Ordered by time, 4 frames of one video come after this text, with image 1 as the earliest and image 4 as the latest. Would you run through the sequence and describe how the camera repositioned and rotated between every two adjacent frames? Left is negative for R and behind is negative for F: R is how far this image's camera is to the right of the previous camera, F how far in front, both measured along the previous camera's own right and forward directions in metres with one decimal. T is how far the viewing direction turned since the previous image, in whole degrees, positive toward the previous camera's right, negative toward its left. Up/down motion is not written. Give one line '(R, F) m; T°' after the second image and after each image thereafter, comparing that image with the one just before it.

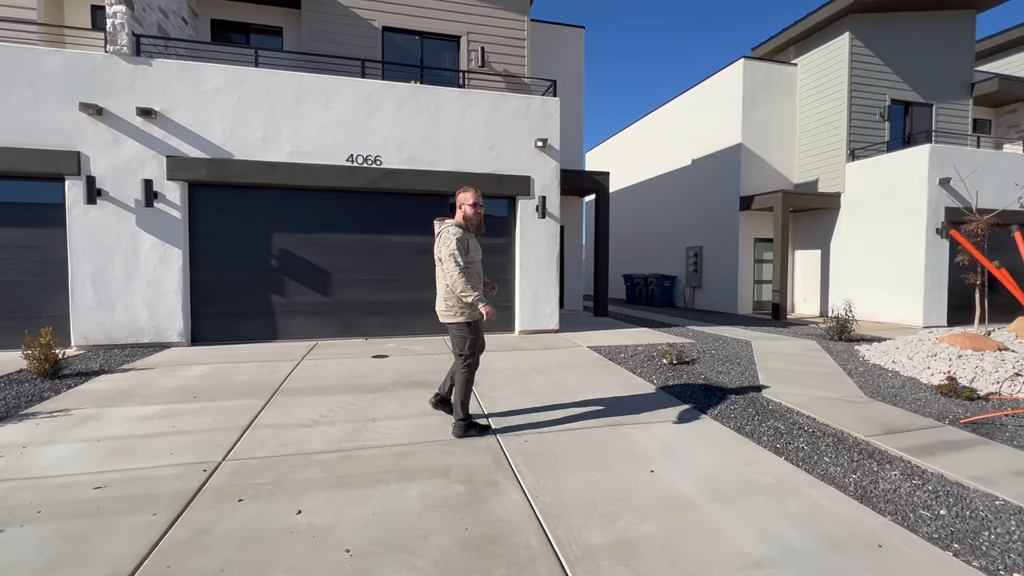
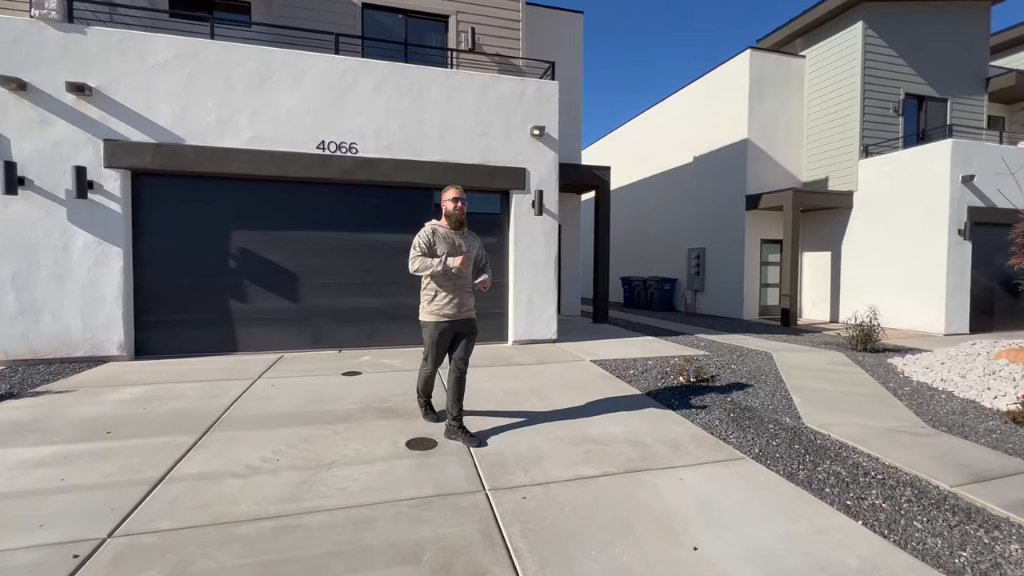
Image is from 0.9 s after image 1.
(0.0, +0.9) m; +1°
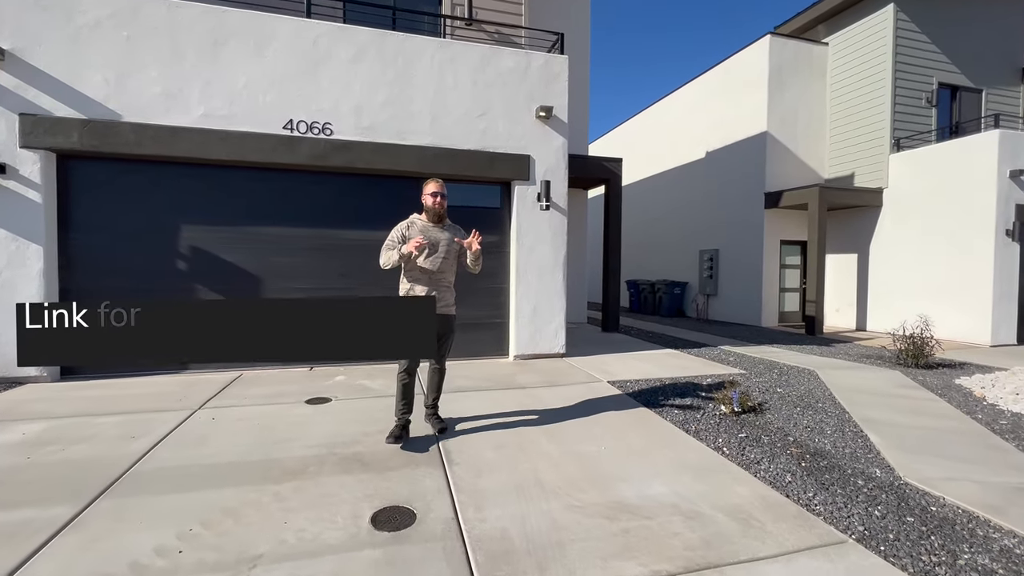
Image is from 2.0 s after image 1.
(-0.1, +1.0) m; 0°
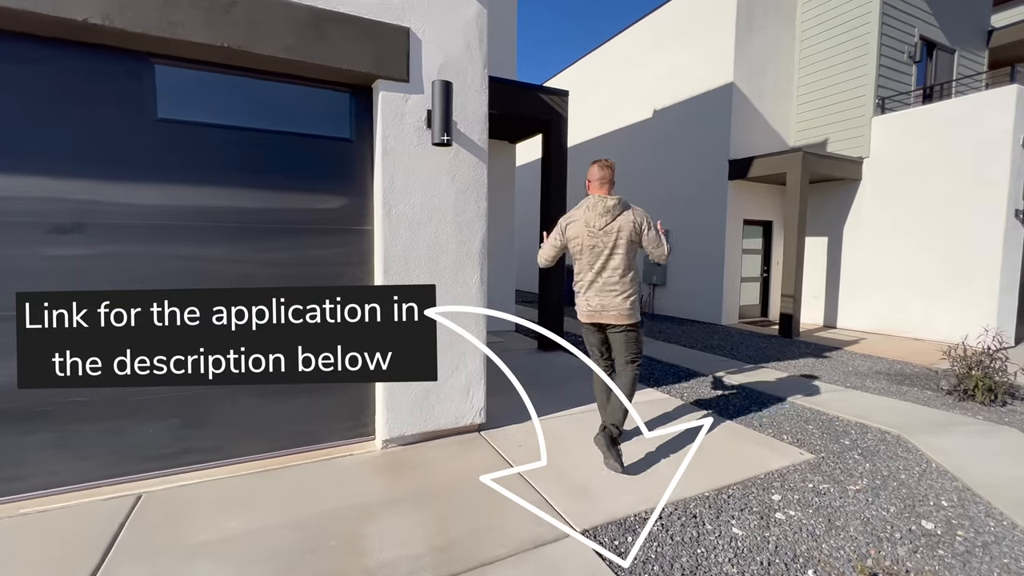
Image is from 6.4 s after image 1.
(+0.4, +3.2) m; +10°
